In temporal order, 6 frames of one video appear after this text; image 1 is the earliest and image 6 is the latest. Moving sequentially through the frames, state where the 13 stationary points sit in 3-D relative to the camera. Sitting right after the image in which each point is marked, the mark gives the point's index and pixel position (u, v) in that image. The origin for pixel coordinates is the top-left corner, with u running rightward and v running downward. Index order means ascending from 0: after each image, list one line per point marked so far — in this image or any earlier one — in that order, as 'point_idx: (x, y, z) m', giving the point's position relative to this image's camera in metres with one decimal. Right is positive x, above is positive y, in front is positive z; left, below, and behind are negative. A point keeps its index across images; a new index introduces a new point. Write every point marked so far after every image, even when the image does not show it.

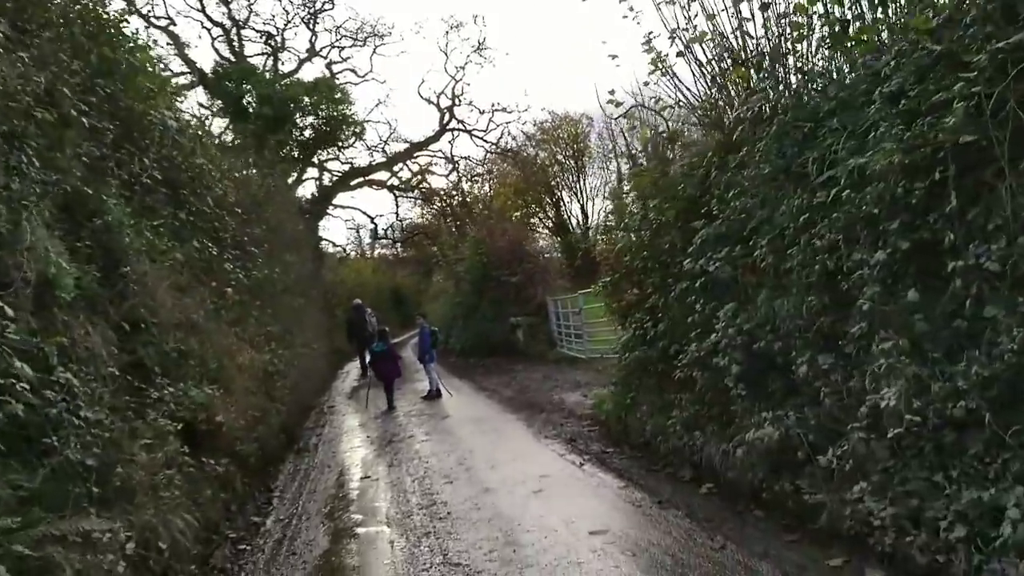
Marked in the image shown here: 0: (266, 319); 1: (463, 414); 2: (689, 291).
0: (-2.7, -0.4, +9.1) m
1: (-0.6, -1.6, +10.4) m
2: (+1.2, 0.0, +5.7) m
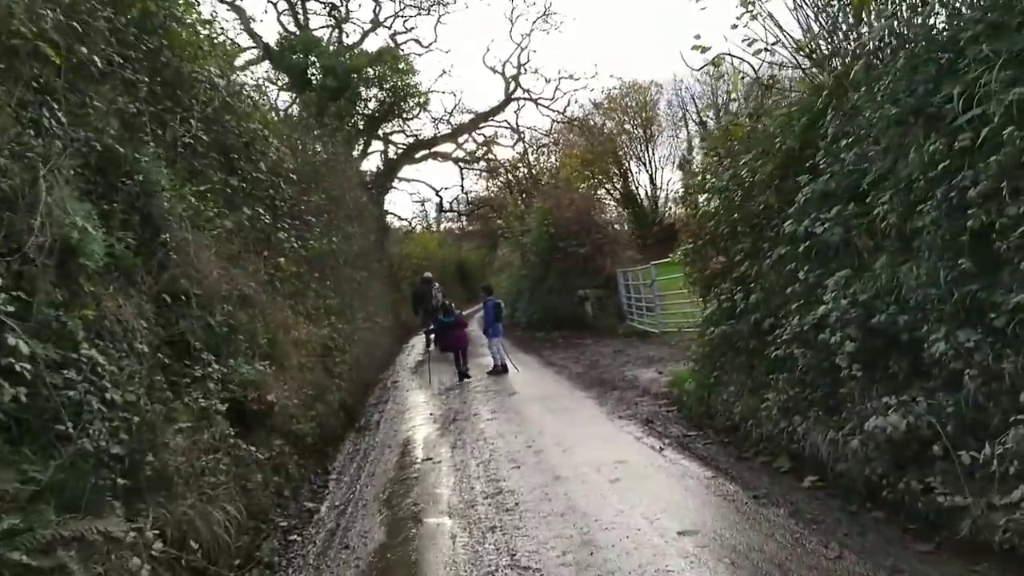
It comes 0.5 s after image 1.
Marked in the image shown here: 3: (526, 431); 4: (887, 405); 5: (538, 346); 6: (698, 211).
0: (-2.0, 0.0, +8.7) m
1: (+0.2, -1.2, +9.9) m
2: (+1.7, +0.2, +5.0) m
3: (+0.1, -1.2, +7.2) m
4: (+1.8, -0.6, +4.0) m
5: (+0.5, -1.1, +16.3) m
6: (+1.6, +0.7, +7.1) m
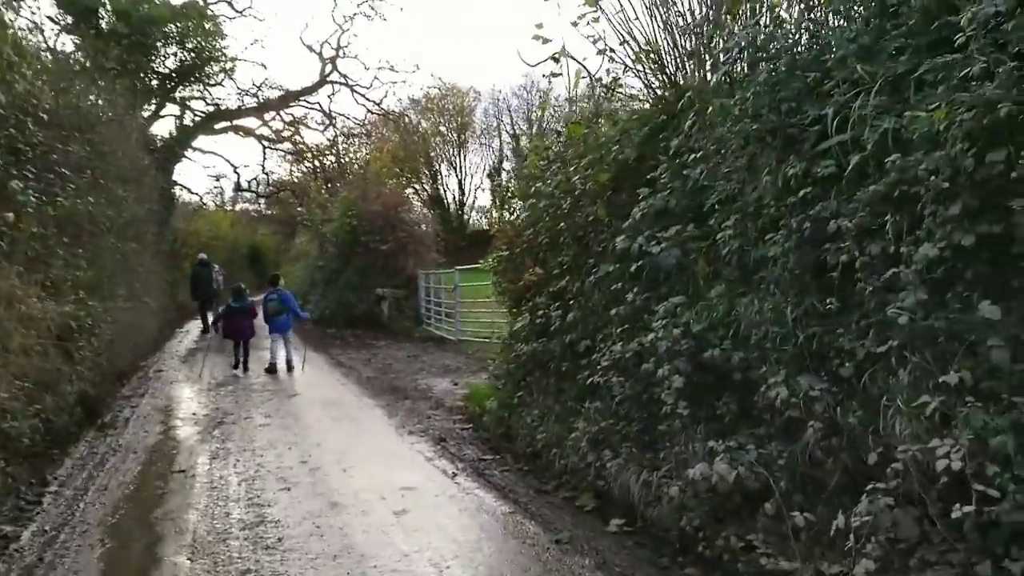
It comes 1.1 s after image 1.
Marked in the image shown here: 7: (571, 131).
0: (-3.9, +0.2, +7.3) m
1: (-2.2, -1.2, +9.0) m
2: (+0.6, +0.1, +4.6) m
3: (-1.6, -1.2, +6.3) m
4: (+0.9, -0.7, +3.6) m
5: (-3.4, -1.0, +15.2) m
6: (0.0, +0.6, +6.6) m
7: (+0.4, +1.0, +5.6) m
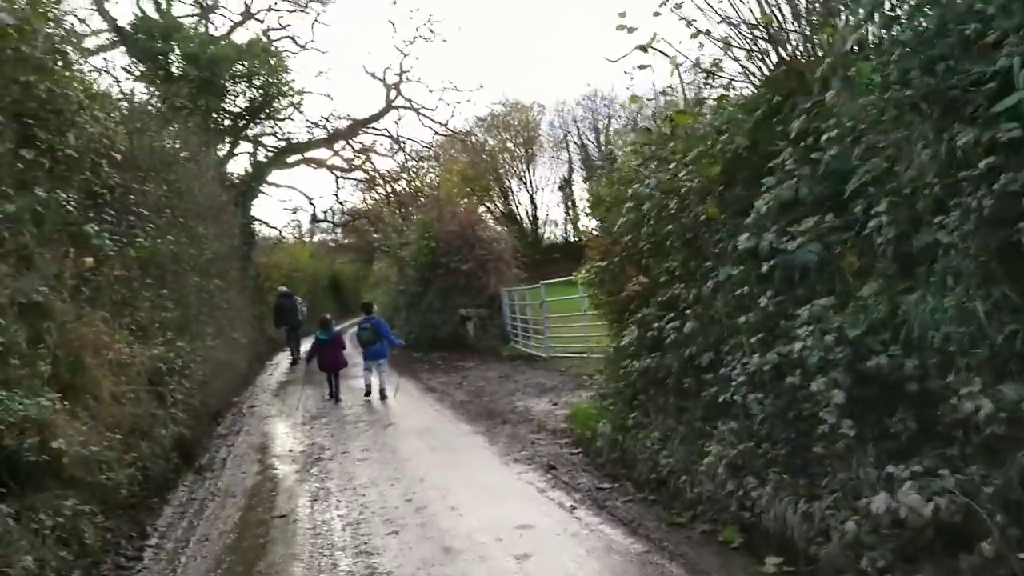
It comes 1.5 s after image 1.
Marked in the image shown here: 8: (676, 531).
0: (-3.0, -0.1, +7.2) m
1: (-1.1, -1.4, +8.7) m
2: (+1.1, +0.1, +4.1) m
3: (-0.8, -1.4, +6.0) m
4: (+1.4, -0.7, +3.1) m
5: (-1.7, -1.4, +15.0) m
6: (+0.8, +0.5, +6.1) m
7: (+1.0, +1.0, +5.1) m
8: (+0.8, -1.2, +4.2) m
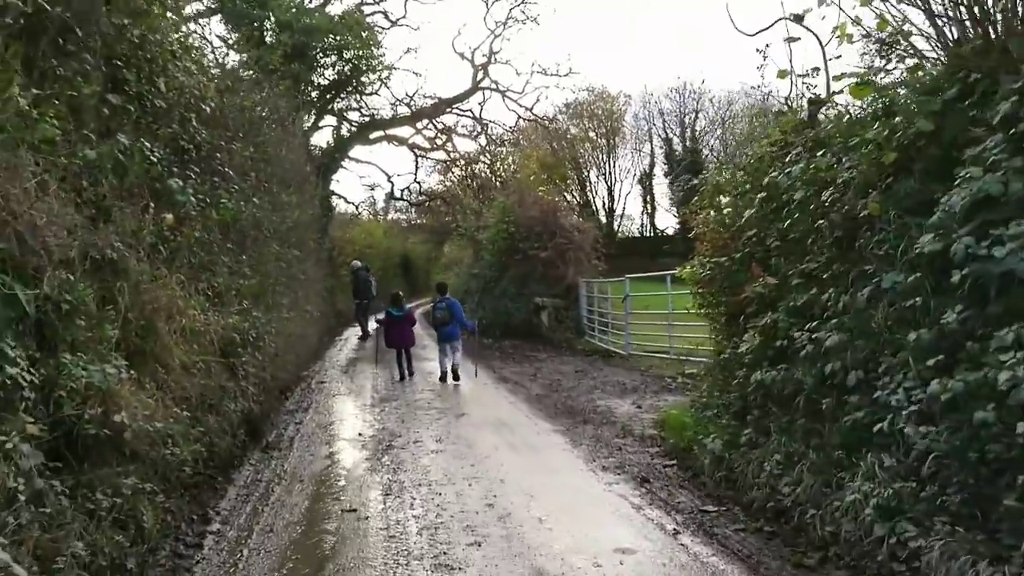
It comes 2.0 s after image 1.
0: (-2.3, +0.1, +6.9) m
1: (-0.3, -1.3, +8.2) m
2: (+1.7, 0.0, +3.4) m
3: (-0.2, -1.3, +5.5) m
4: (+1.8, -0.8, +2.4) m
5: (-0.4, -1.2, +14.6) m
6: (+1.5, +0.5, +5.5) m
7: (+1.6, +1.0, +4.4) m
8: (+1.3, -1.2, +3.6) m
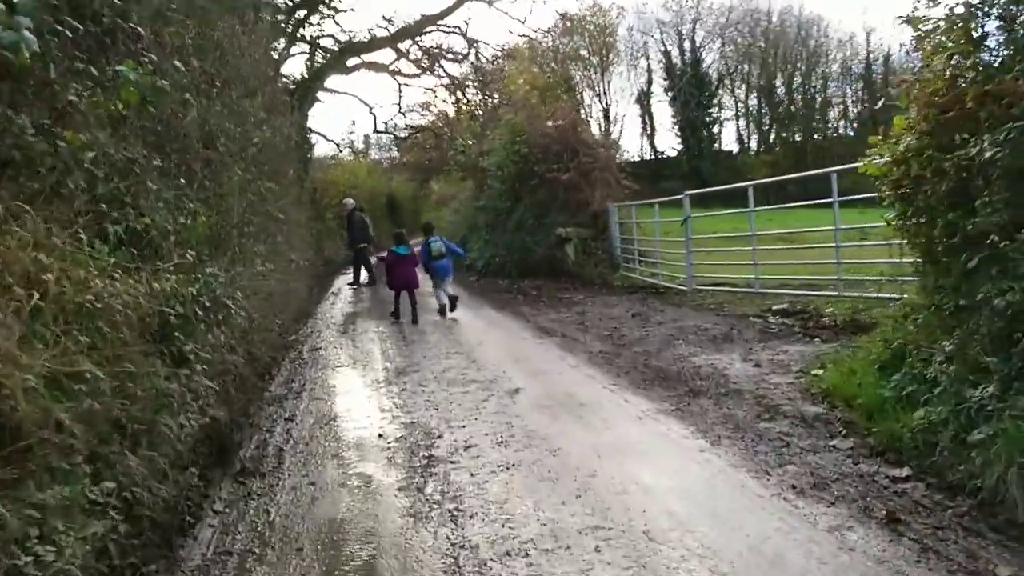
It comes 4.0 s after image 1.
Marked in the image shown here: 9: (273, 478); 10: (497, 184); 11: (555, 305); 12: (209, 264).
0: (-1.8, +0.5, +4.5) m
1: (+0.2, -0.7, +6.0) m
2: (+2.2, +0.3, +1.1) m
3: (+0.4, -0.9, +3.2) m
4: (+2.4, -0.6, +0.1) m
5: (0.0, -0.2, +12.3) m
6: (+2.0, +0.9, +3.1) m
7: (+2.1, +1.3, +2.0) m
8: (+1.9, -1.0, +1.4) m
9: (-1.2, -1.0, +4.2) m
10: (-0.3, +2.0, +15.3) m
11: (+0.6, -0.2, +10.8) m
12: (-1.7, +0.1, +4.8) m
